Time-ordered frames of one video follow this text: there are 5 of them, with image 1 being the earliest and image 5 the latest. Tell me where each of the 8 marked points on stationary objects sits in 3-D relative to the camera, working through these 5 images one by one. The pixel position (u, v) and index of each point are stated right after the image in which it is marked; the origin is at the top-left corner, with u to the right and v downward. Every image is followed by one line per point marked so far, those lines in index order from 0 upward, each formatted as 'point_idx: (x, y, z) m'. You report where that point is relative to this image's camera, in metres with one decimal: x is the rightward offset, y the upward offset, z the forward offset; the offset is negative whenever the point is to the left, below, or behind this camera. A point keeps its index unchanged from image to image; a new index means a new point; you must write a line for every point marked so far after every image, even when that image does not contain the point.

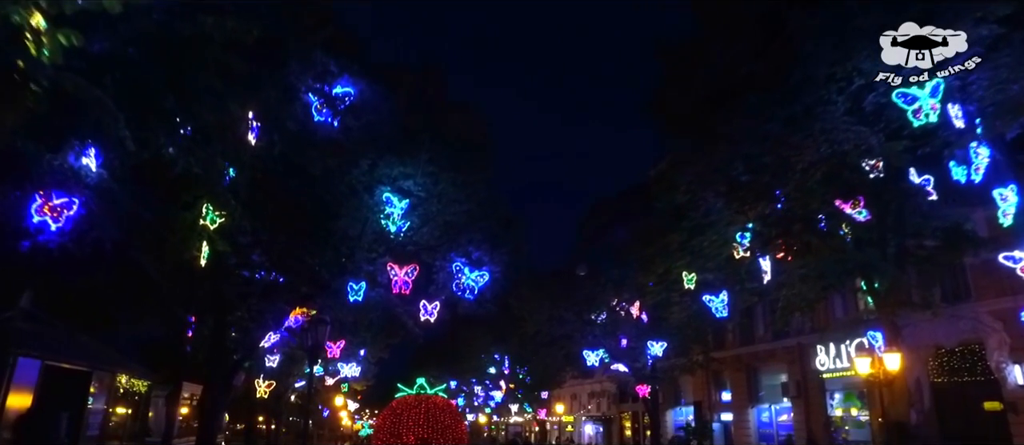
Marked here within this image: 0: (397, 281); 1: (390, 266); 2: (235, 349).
0: (-4.5, -2.3, +16.8) m
1: (-4.8, -1.7, +16.9) m
2: (-11.6, -5.2, +17.5) m
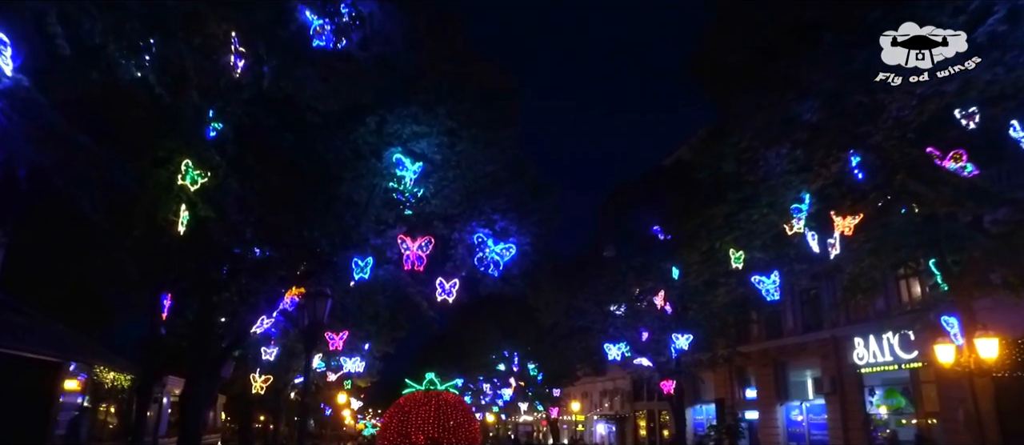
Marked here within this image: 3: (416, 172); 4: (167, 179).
0: (-3.5, -1.2, +14.6) m
1: (-3.8, -0.5, +14.7) m
2: (-10.6, -4.1, +15.3) m
3: (-3.3, +1.7, +14.2) m
4: (-9.5, +1.2, +11.5) m
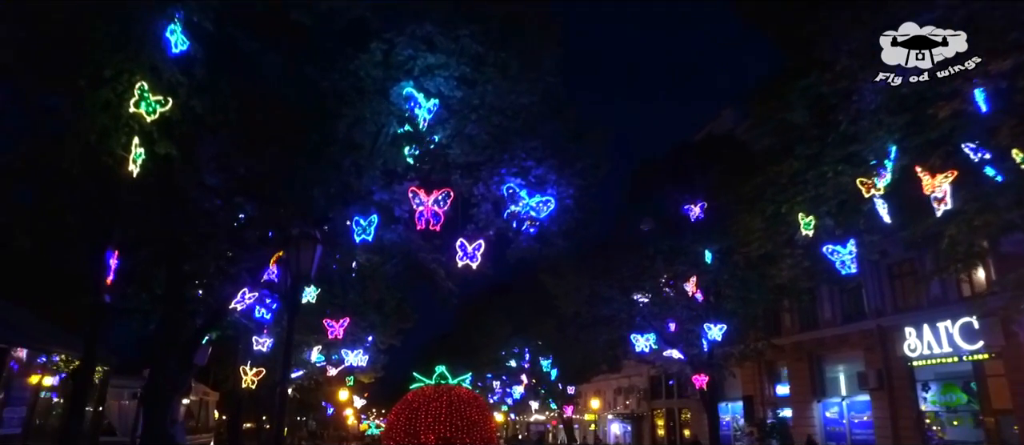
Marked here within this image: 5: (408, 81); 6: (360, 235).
0: (-2.4, +0.2, +11.9) m
1: (-2.8, +0.9, +12.1) m
2: (-9.5, -2.7, +12.7) m
3: (-2.2, +3.0, +11.6) m
4: (-8.5, +2.5, +8.9) m
5: (-2.8, +3.9, +11.4) m
6: (-4.3, -0.3, +12.0) m
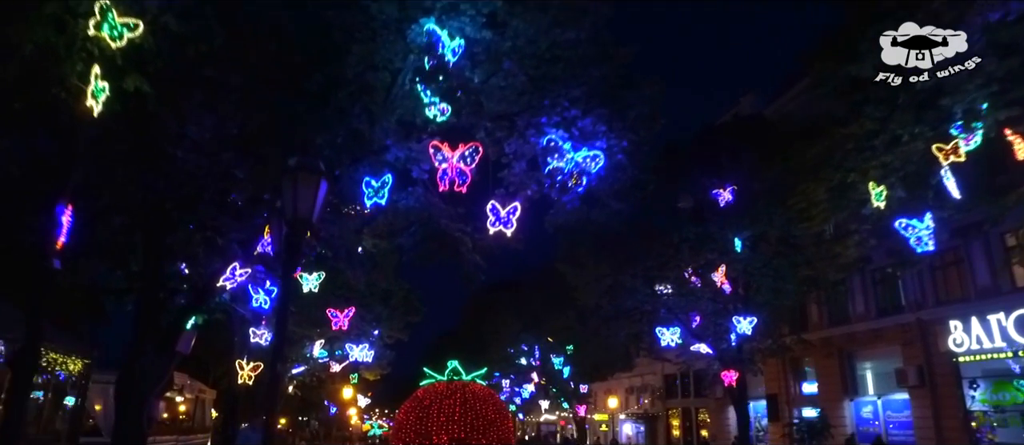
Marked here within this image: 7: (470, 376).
0: (-1.5, +1.1, +10.1) m
1: (-1.8, +1.8, +10.3) m
2: (-8.6, -1.8, +10.9) m
3: (-1.3, +3.9, +9.8) m
4: (-7.6, +3.5, +7.1) m
5: (-1.9, +4.8, +9.6) m
6: (-3.4, +0.6, +10.2) m
7: (-2.0, -7.1, +19.4) m
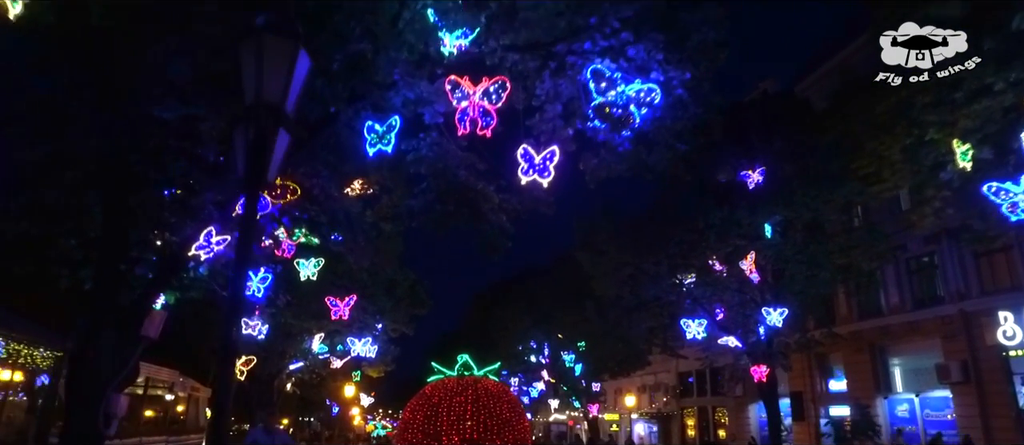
0: (-0.9, +2.0, +8.4) m
1: (-1.2, +2.7, +8.5) m
2: (-7.9, -1.0, +9.2) m
3: (-0.7, +4.8, +8.0) m
4: (-7.0, +4.3, +5.4) m
5: (-1.3, +5.7, +7.8) m
6: (-2.7, +1.4, +8.4) m
7: (-1.2, -6.2, +17.6) m
